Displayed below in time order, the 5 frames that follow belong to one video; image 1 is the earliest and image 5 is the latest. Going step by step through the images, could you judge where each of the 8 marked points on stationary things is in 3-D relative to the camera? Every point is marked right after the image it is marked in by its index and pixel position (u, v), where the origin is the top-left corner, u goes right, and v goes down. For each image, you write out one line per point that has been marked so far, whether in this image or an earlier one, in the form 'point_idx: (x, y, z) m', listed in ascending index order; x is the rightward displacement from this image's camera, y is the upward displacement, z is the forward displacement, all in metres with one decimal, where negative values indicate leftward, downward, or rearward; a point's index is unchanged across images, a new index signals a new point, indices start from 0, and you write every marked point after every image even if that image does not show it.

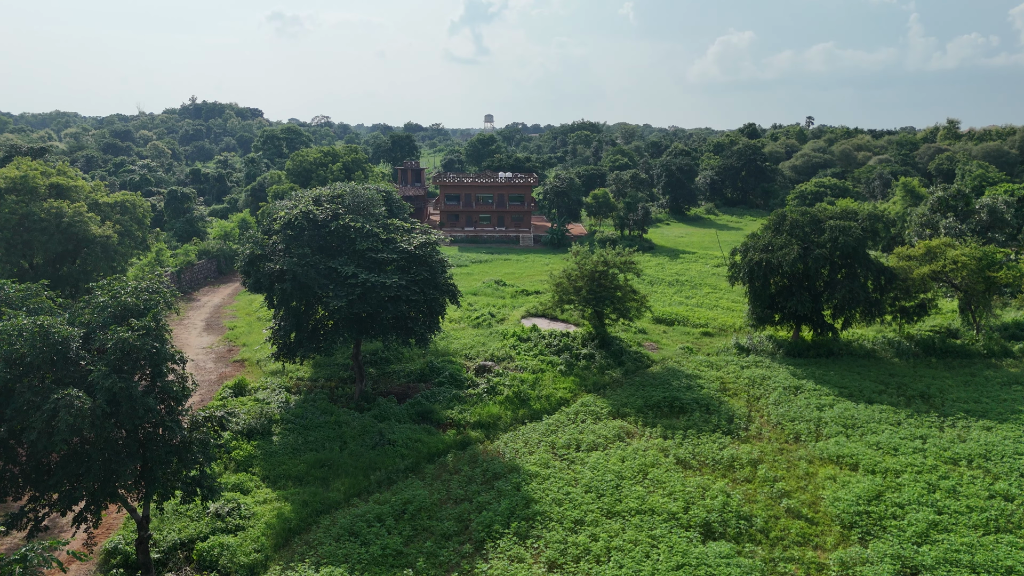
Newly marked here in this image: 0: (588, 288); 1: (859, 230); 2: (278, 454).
0: (+1.9, 0.0, +19.2) m
1: (+9.4, +1.6, +19.9) m
2: (-4.4, -3.1, +13.8) m
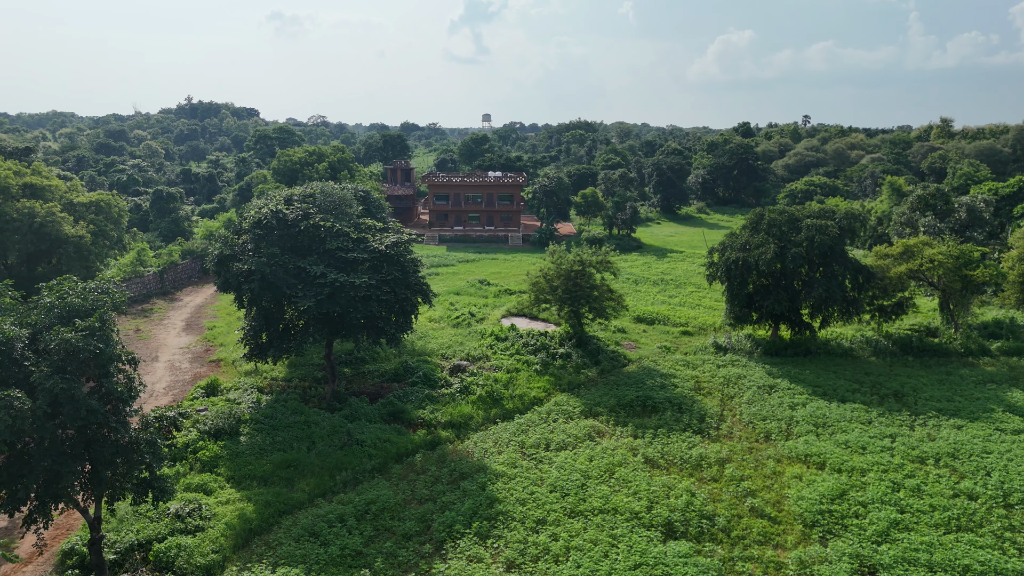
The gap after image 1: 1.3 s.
0: (+1.3, 0.0, +19.2) m
1: (+8.8, +1.6, +19.9) m
2: (-5.1, -3.1, +13.8) m
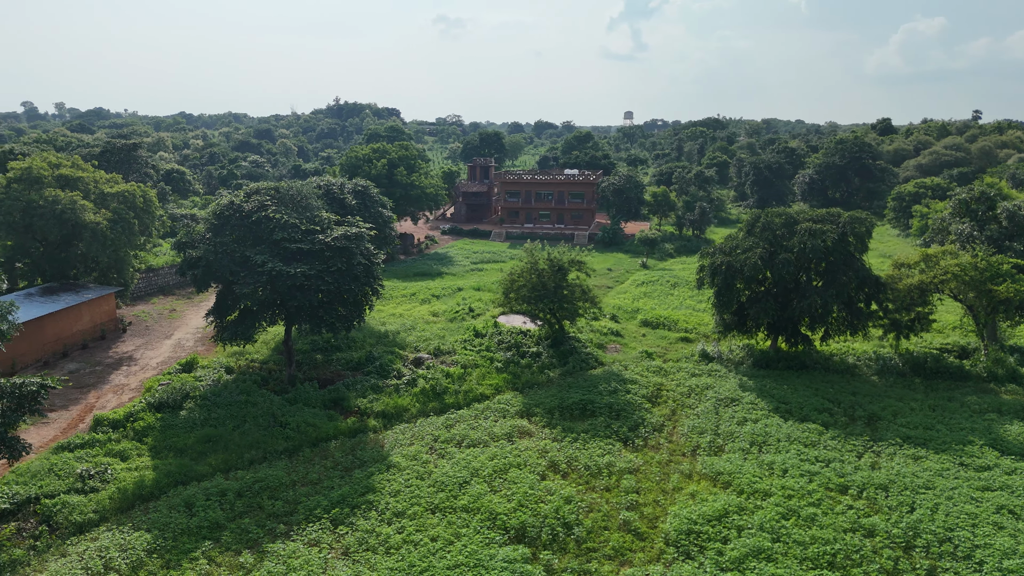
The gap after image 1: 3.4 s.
0: (+0.5, +0.1, +19.0) m
1: (+8.1, +1.4, +18.2) m
2: (-6.9, -2.8, +14.9) m
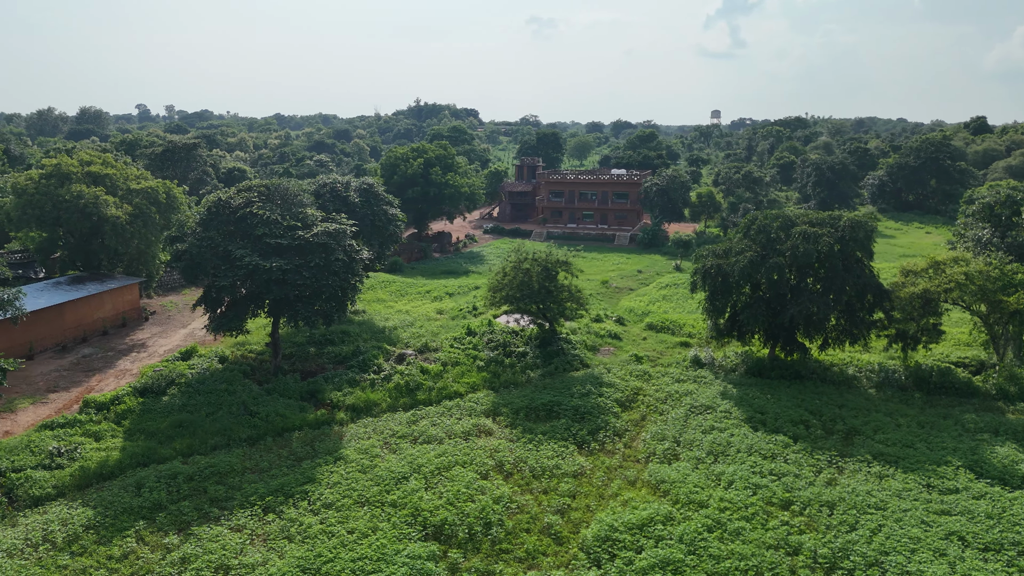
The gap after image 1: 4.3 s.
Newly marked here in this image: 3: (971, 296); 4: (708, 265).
0: (+0.1, +0.1, +18.9) m
1: (+7.6, +1.2, +17.3) m
2: (-7.7, -2.7, +15.7) m
3: (+10.5, -0.2, +16.6) m
4: (+5.1, +0.6, +18.7) m
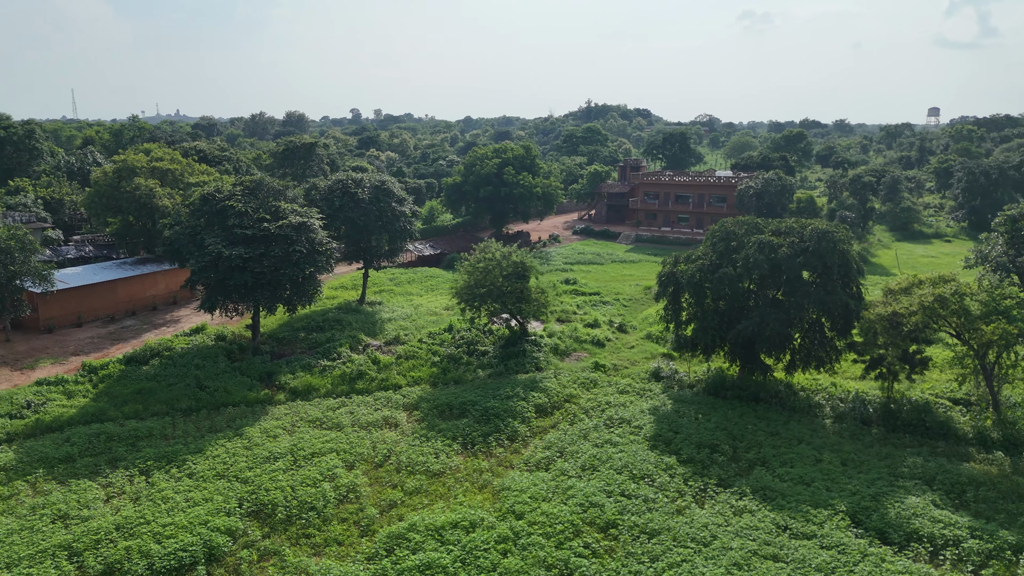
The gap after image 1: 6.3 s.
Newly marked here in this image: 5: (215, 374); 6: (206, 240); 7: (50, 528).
0: (-0.9, +0.1, +19.1) m
1: (+6.1, +0.9, +15.7) m
2: (-9.3, -2.2, +17.8) m
3: (+8.6, -0.7, +14.3) m
4: (+3.9, +0.4, +17.6) m
5: (-7.3, -2.2, +18.0) m
6: (-7.6, +1.2, +18.2) m
7: (-7.2, -3.7, +11.4) m
